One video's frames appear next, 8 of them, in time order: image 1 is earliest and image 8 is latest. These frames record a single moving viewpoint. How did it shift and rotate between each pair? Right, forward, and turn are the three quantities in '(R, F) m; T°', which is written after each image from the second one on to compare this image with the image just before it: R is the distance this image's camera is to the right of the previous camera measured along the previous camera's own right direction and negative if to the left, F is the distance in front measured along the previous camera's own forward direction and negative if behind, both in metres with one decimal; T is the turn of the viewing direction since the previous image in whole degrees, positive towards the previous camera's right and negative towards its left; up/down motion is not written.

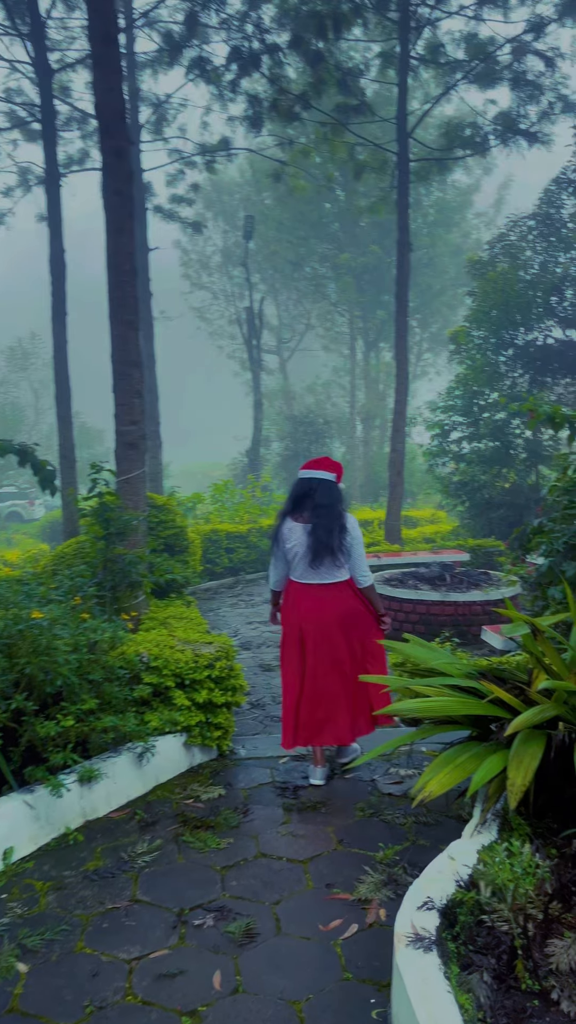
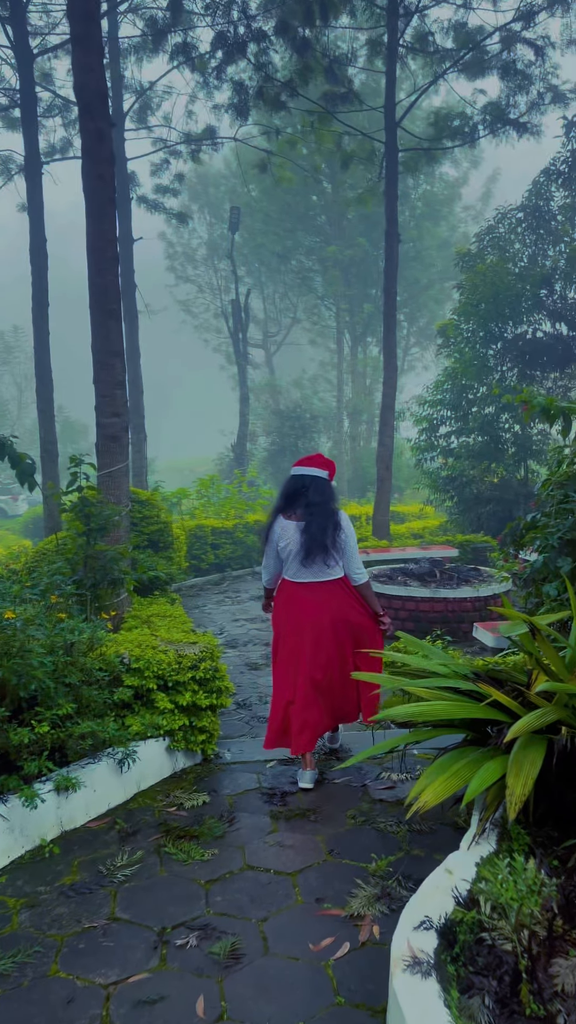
(0.0, +0.1) m; +1°
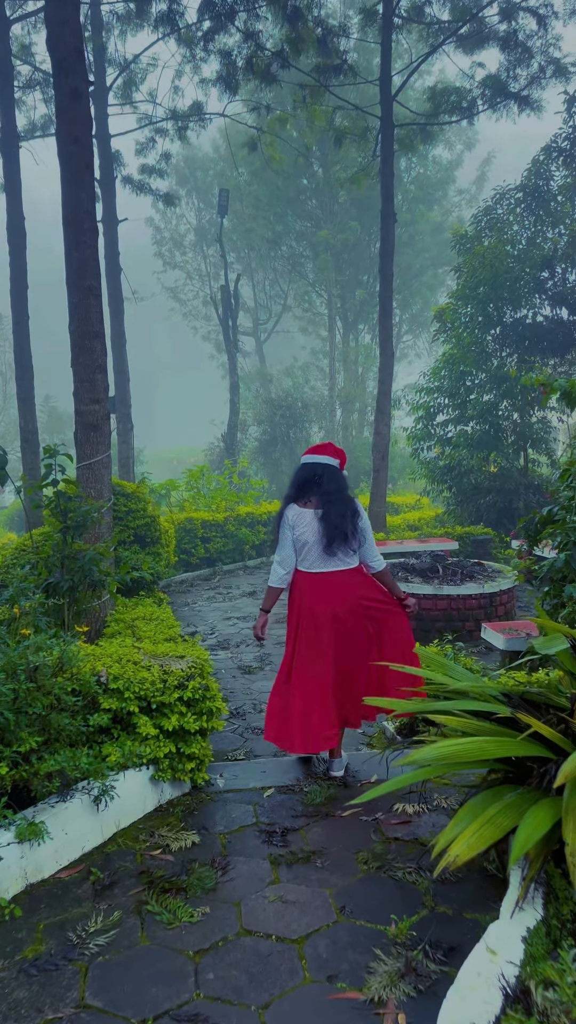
(0.0, +0.4) m; +1°
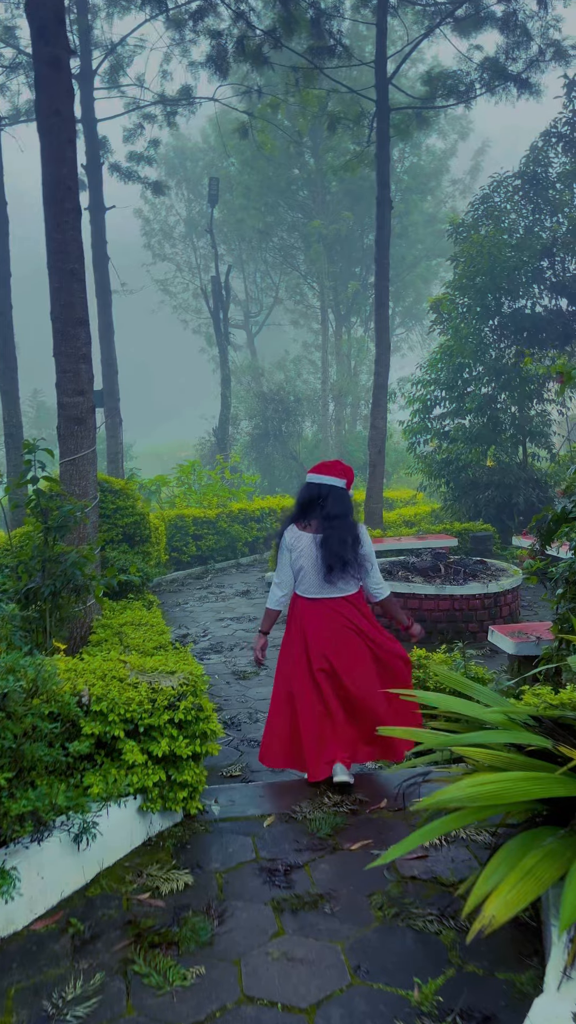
(0.0, +0.3) m; +1°
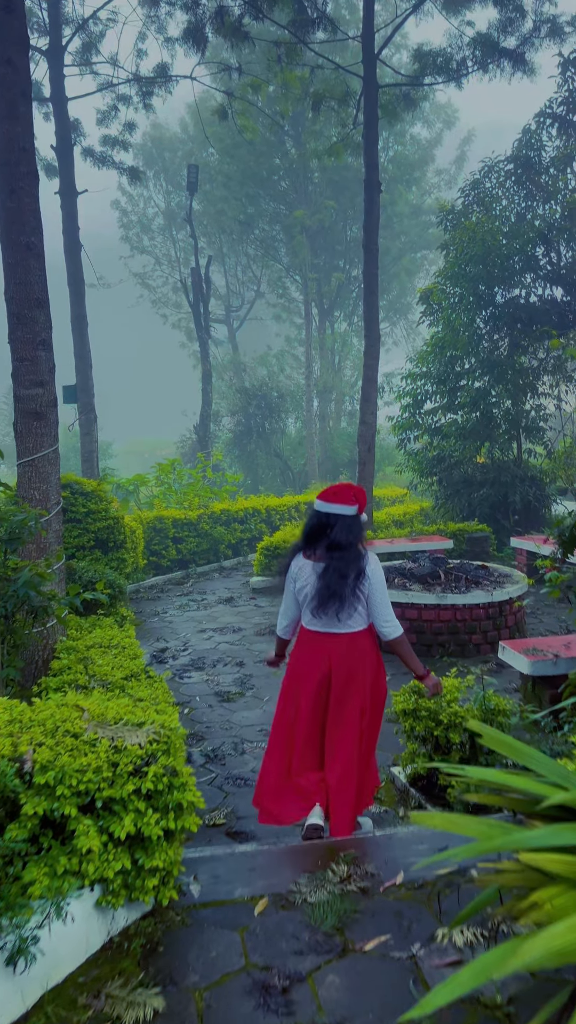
(0.0, +0.6) m; +1°
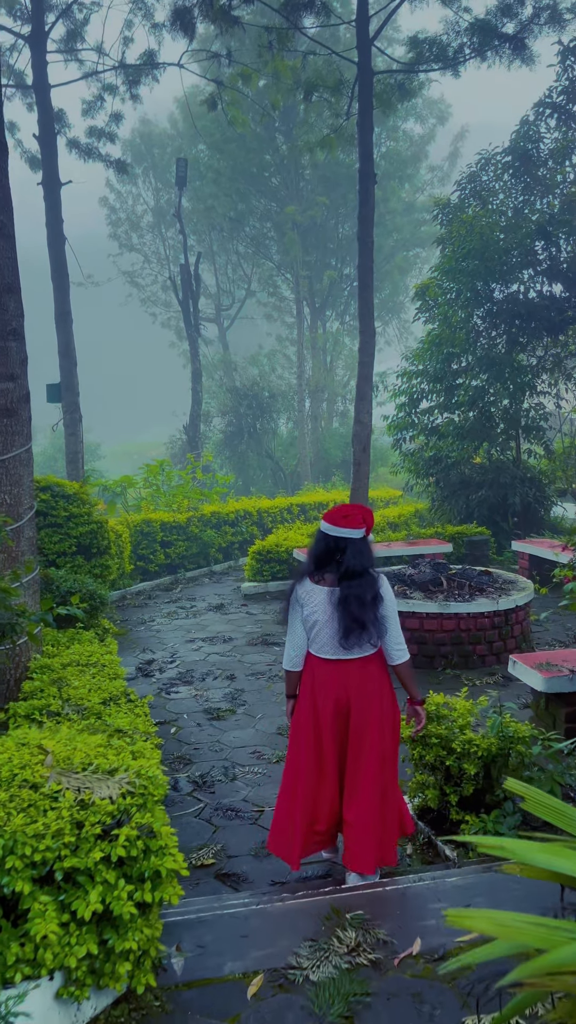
(0.0, +0.4) m; +1°
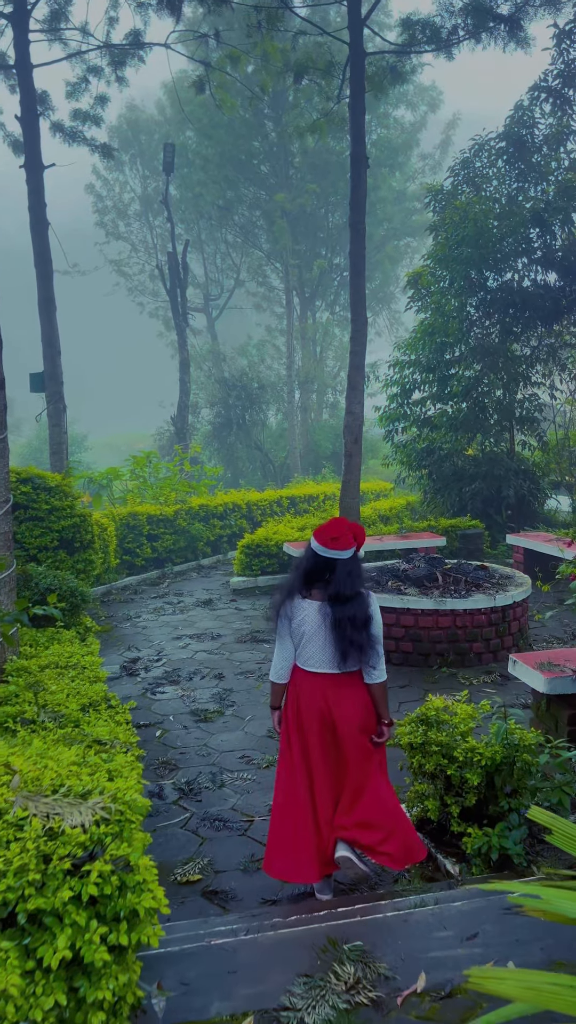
(0.0, +0.2) m; +1°
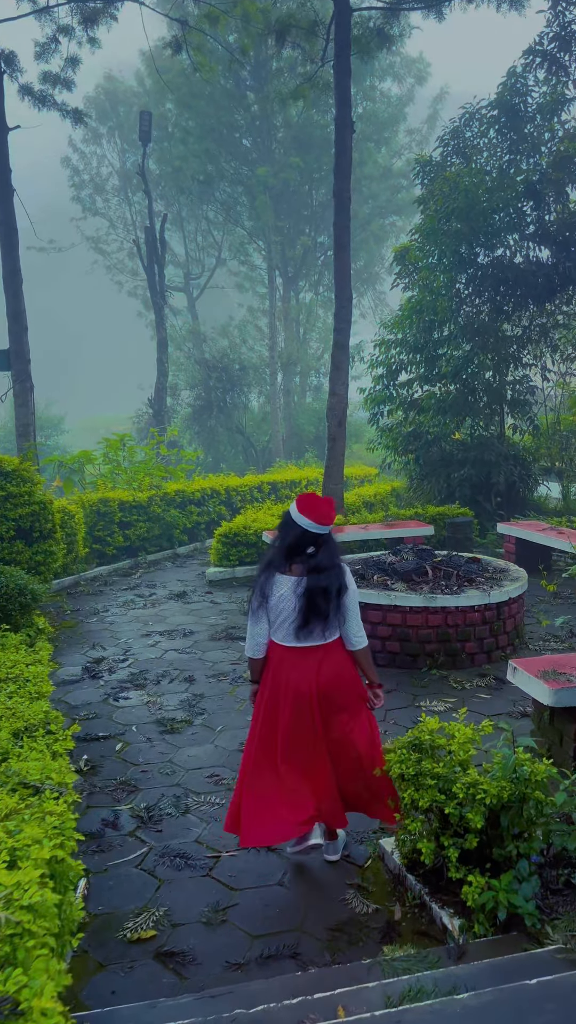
(0.0, +0.5) m; +1°
